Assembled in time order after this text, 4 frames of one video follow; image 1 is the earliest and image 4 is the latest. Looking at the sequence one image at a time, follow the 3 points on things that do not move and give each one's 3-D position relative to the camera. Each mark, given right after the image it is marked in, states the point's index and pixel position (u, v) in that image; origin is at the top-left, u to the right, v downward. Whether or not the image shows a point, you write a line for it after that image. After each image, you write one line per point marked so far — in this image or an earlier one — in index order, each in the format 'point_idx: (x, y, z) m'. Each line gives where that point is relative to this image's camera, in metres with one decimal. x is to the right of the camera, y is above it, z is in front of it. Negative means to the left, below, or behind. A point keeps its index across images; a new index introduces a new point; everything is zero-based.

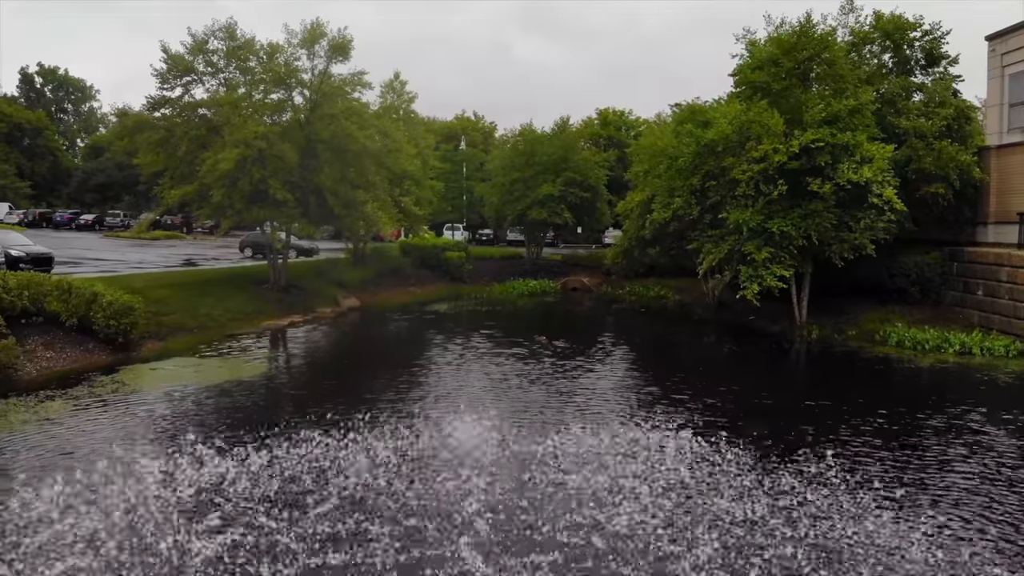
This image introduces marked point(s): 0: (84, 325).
0: (-10.6, -0.9, +19.0) m
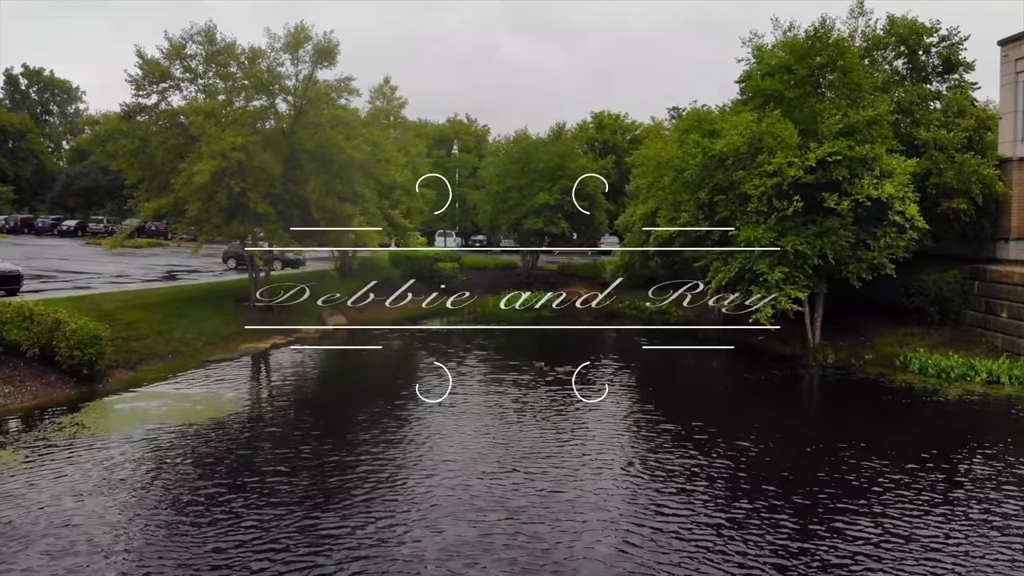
0: (-10.6, -1.5, +17.5) m
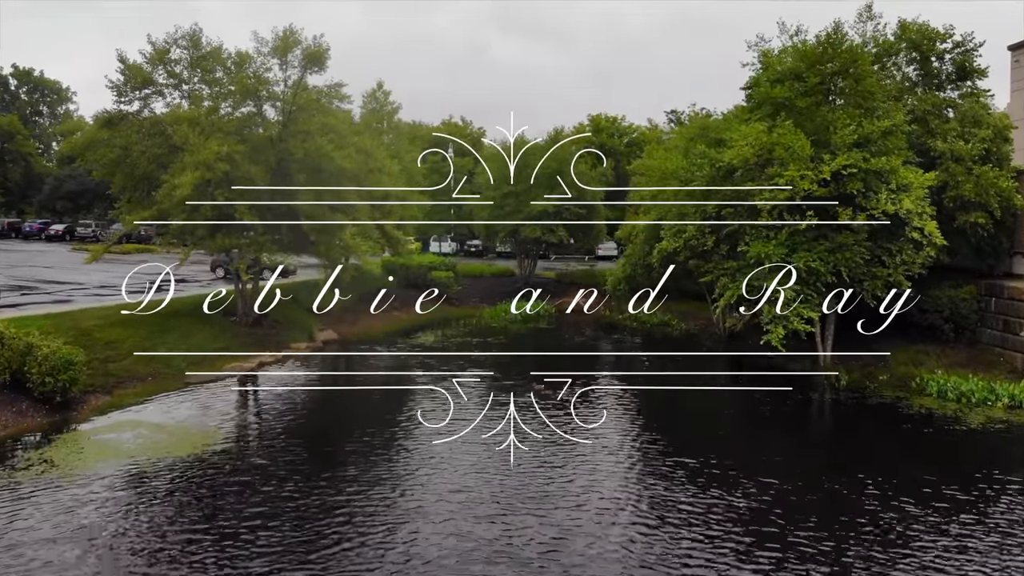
0: (-10.6, -2.0, +16.5) m
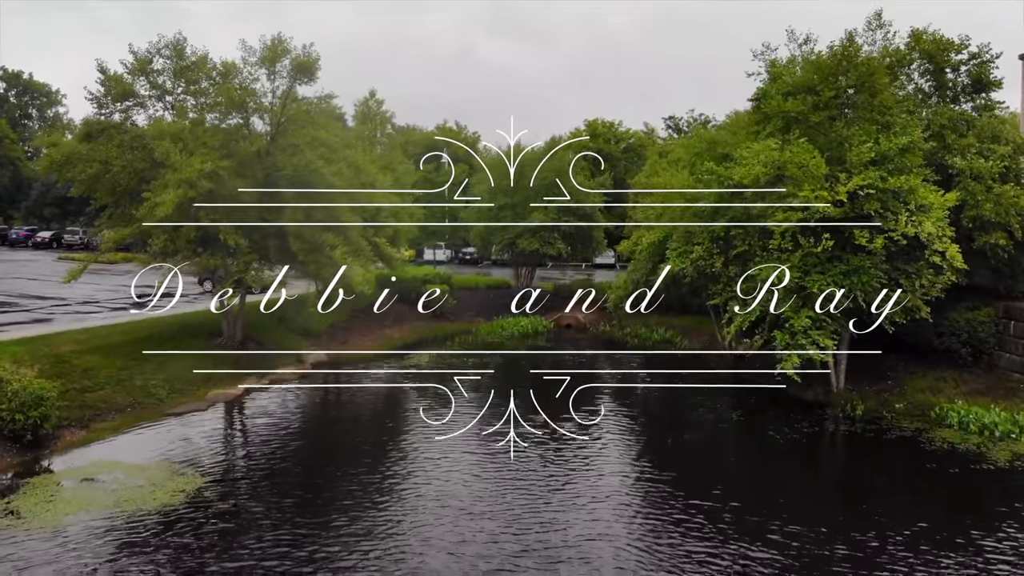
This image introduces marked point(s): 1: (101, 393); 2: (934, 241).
0: (-10.6, -2.6, +15.4) m
1: (-9.8, -2.5, +18.4) m
2: (+9.5, +1.1, +17.3) m
